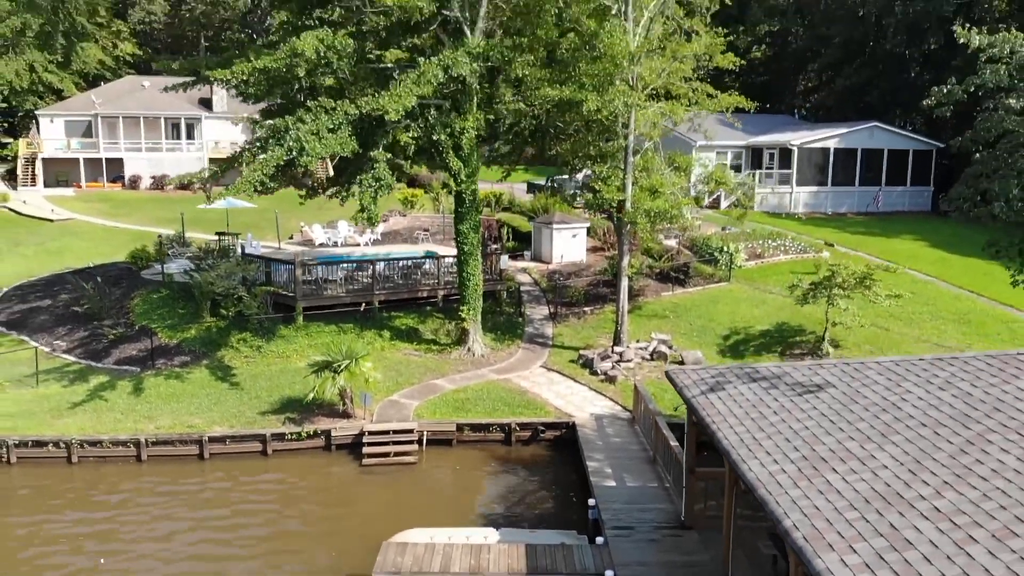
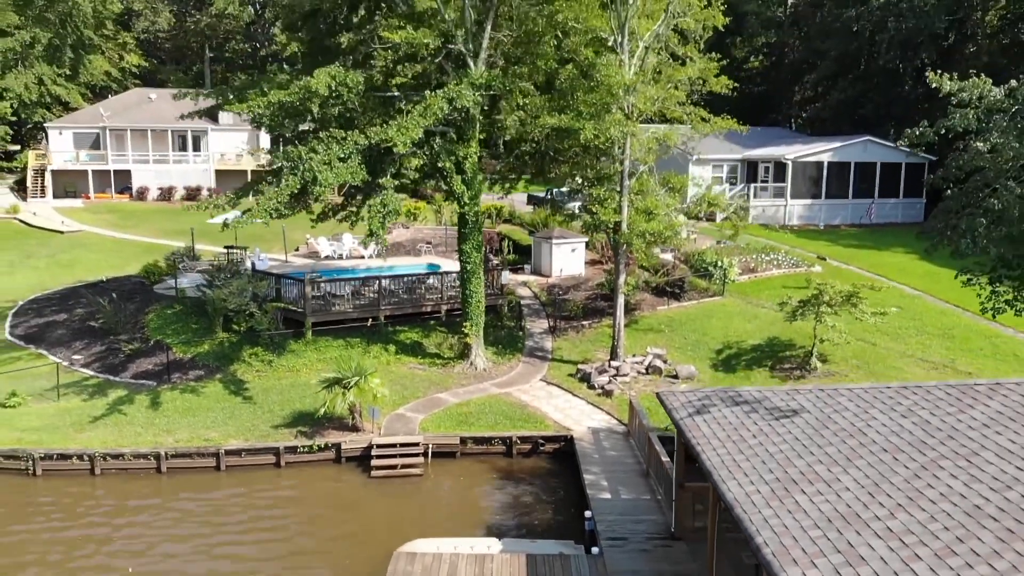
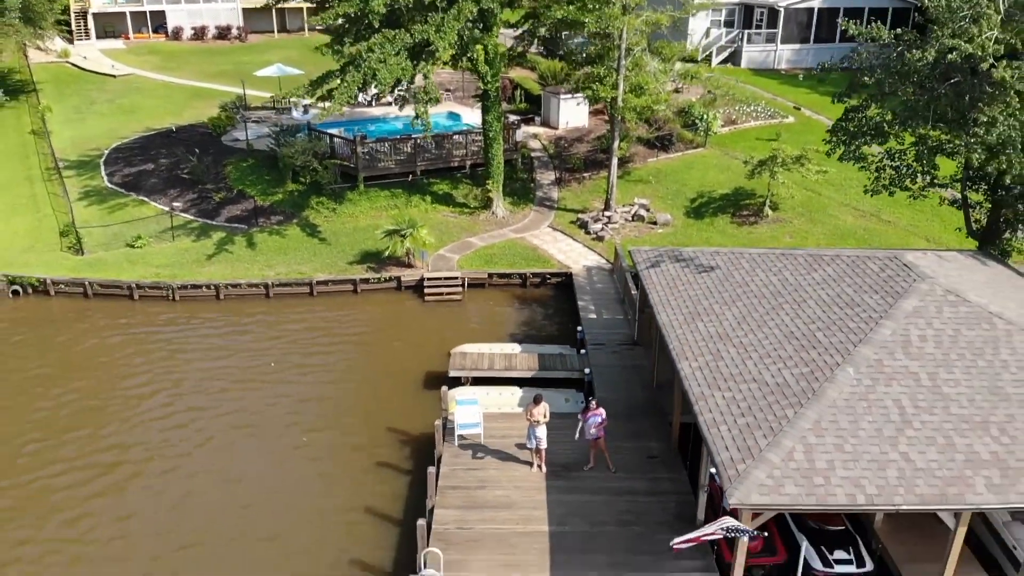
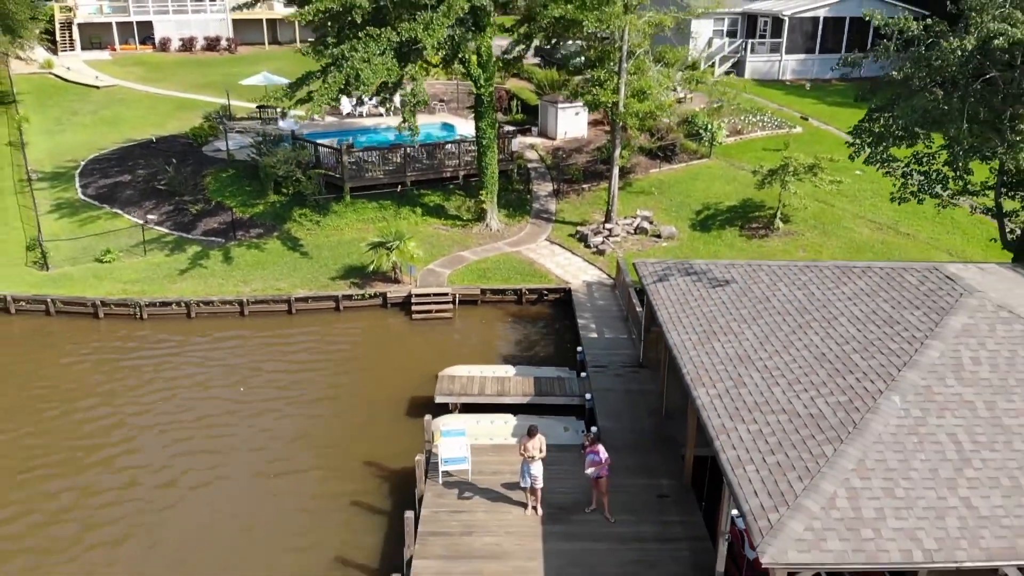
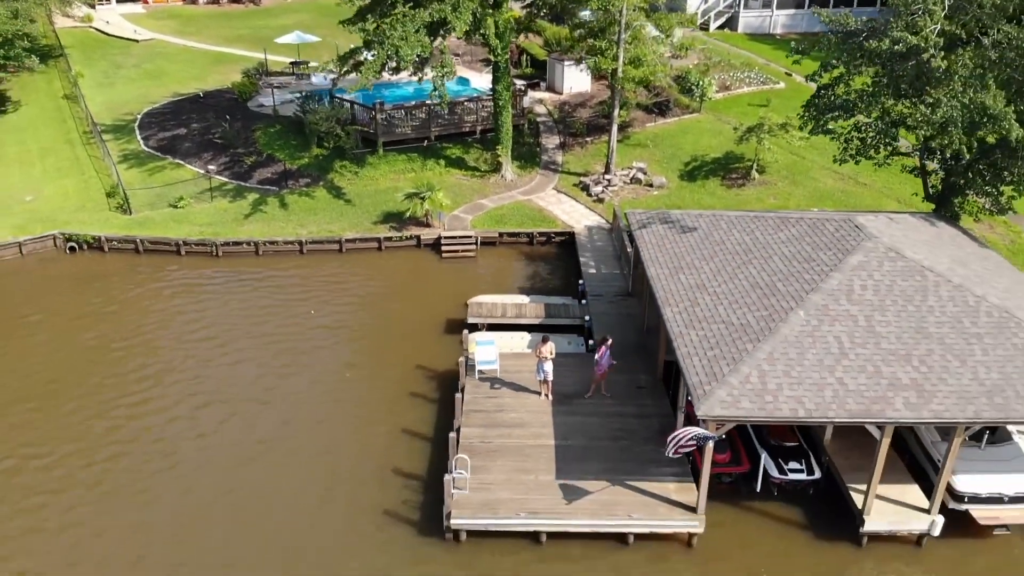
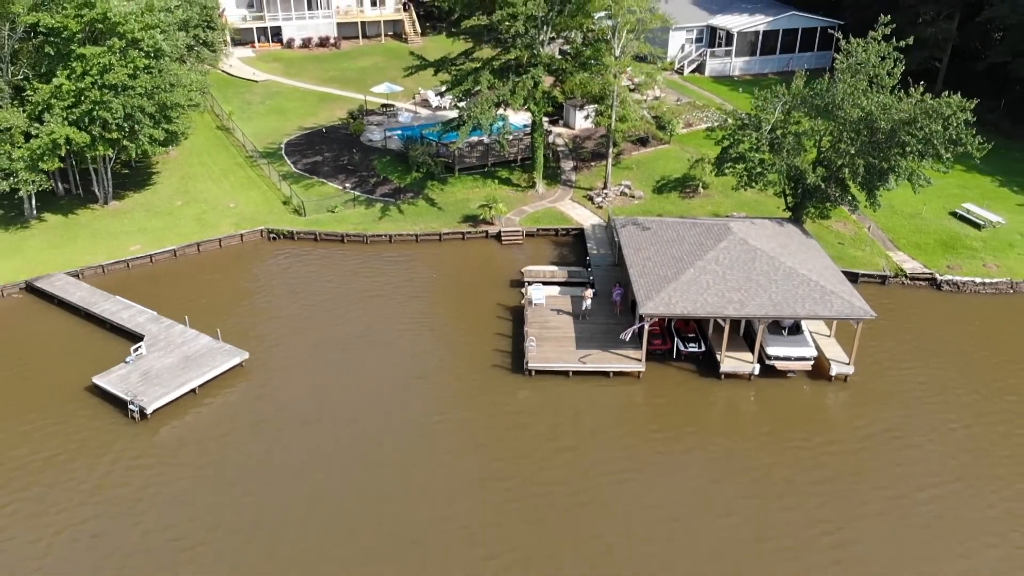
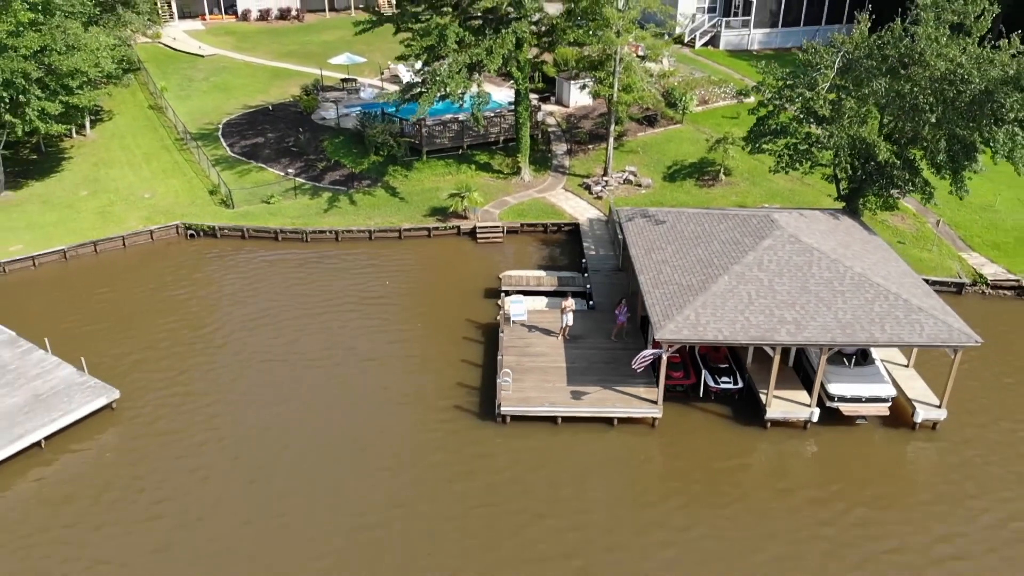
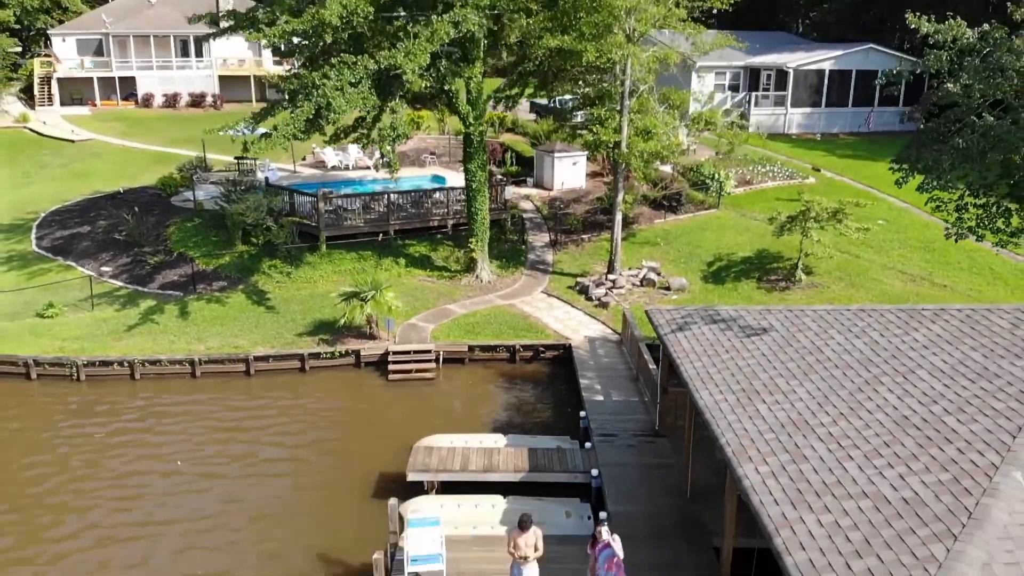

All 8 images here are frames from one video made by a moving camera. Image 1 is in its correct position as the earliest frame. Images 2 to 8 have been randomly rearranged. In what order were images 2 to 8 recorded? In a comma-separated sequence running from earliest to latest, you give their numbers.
2, 8, 4, 3, 5, 7, 6
